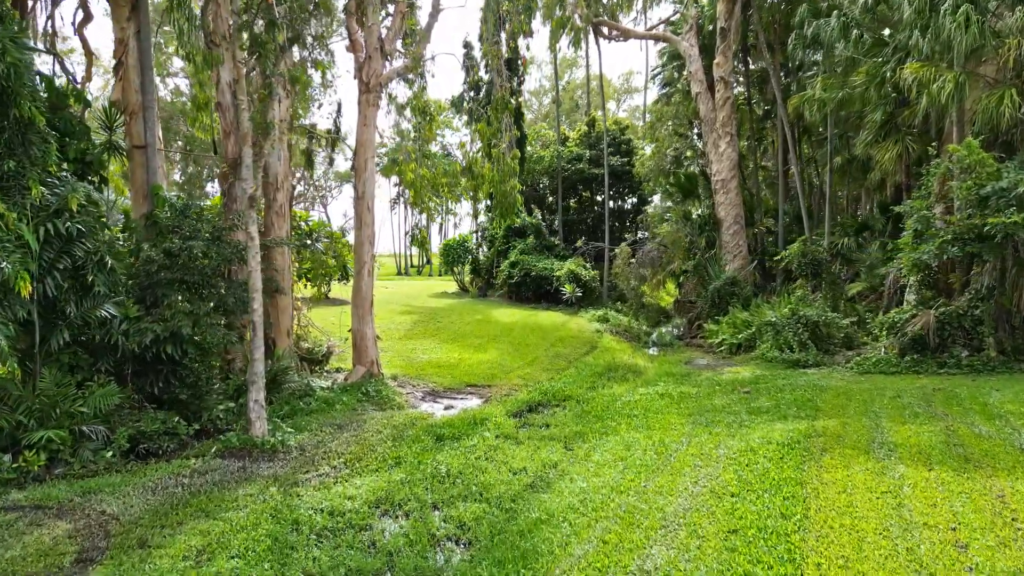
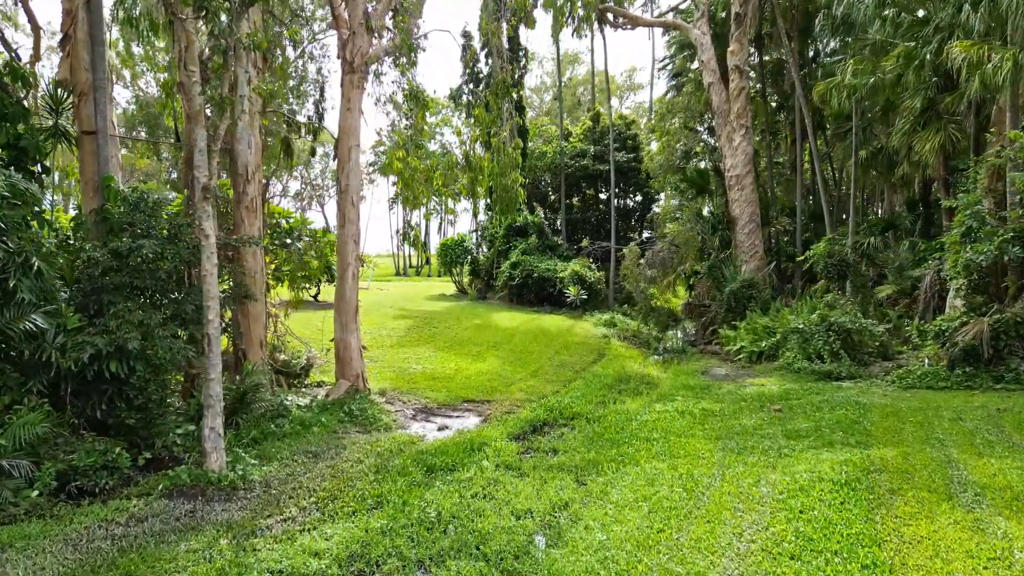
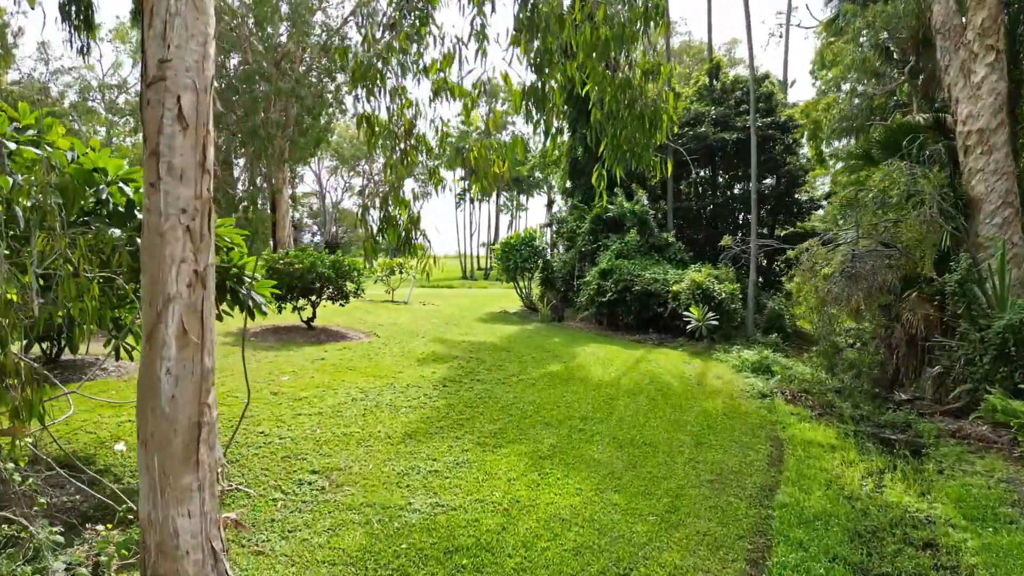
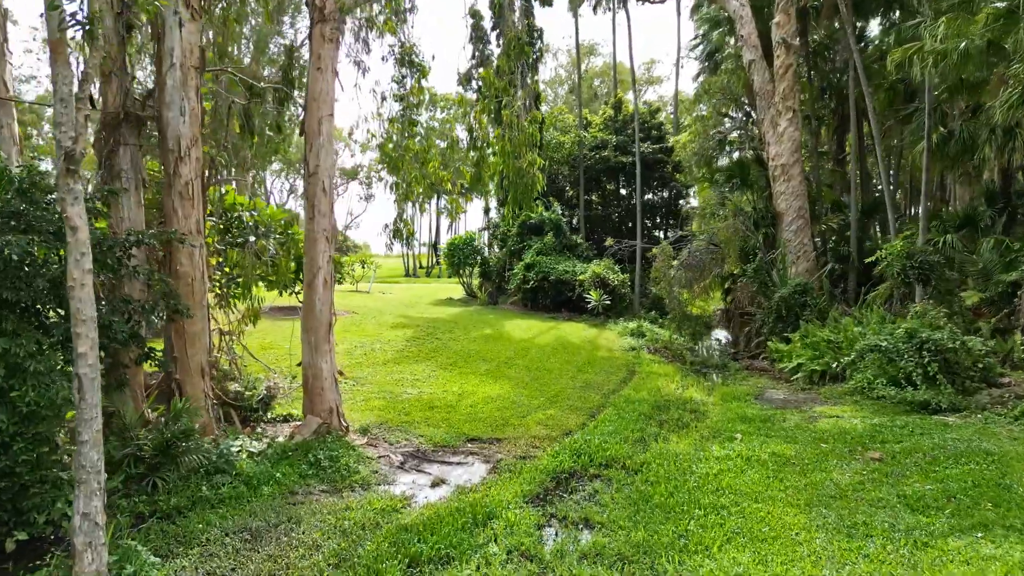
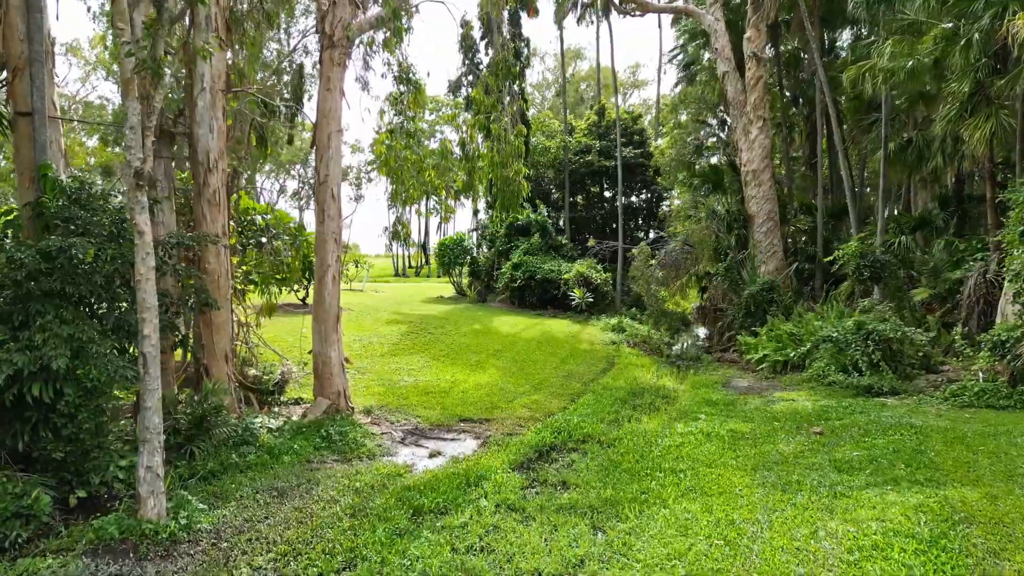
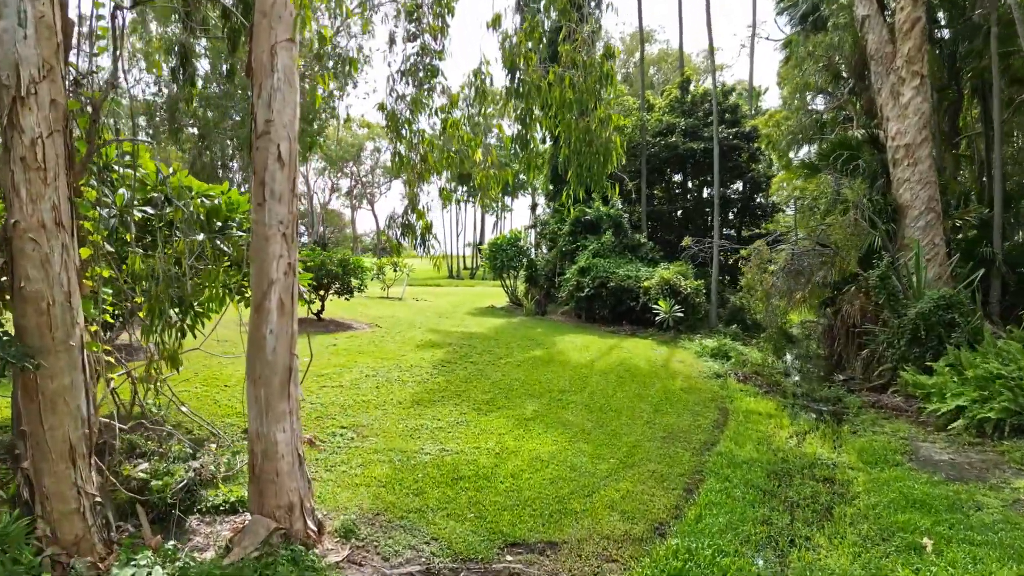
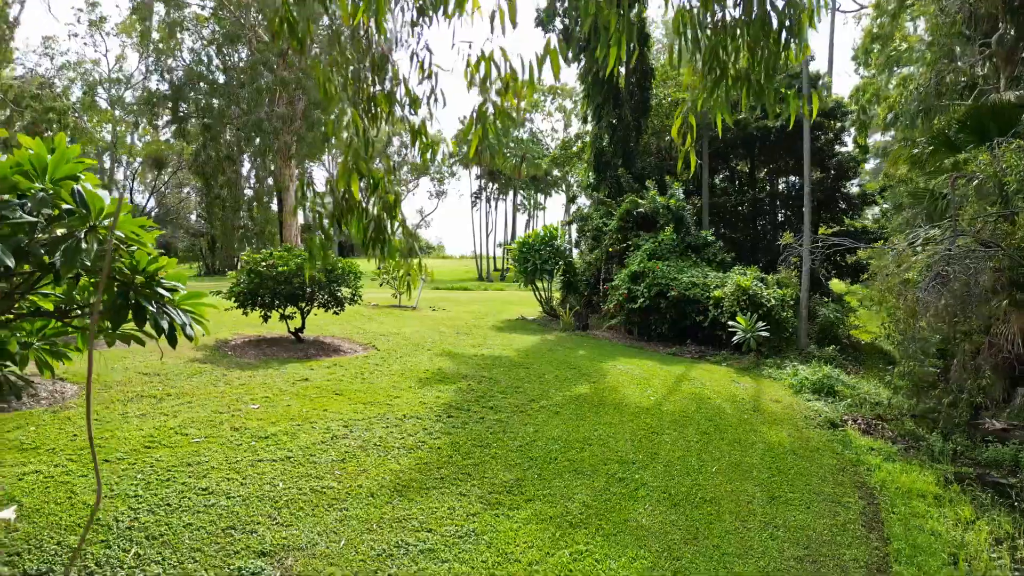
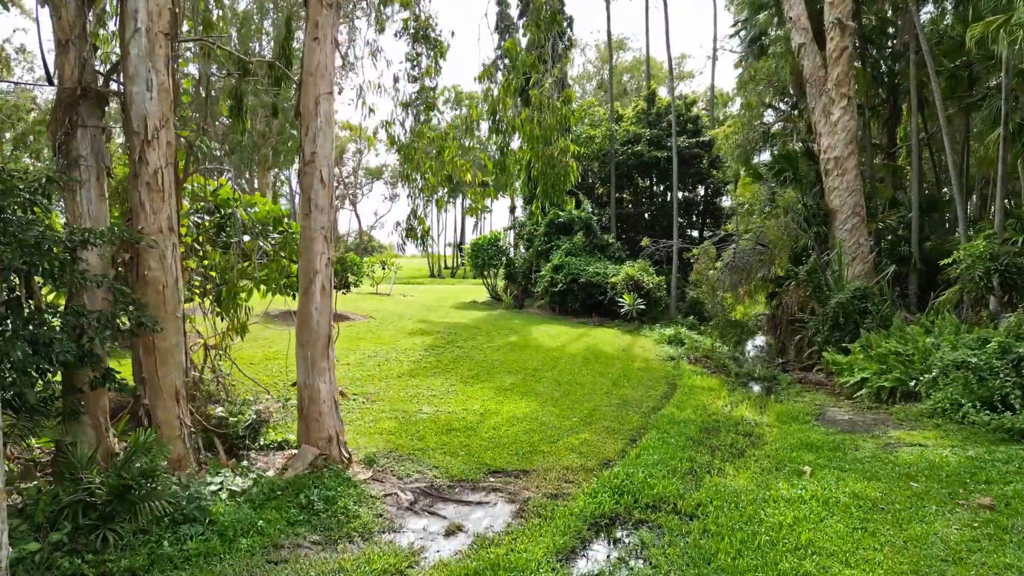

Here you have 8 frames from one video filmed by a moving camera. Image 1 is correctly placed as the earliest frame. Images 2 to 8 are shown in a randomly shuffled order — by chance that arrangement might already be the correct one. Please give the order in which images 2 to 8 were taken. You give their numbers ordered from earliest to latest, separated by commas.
2, 5, 4, 8, 6, 3, 7
